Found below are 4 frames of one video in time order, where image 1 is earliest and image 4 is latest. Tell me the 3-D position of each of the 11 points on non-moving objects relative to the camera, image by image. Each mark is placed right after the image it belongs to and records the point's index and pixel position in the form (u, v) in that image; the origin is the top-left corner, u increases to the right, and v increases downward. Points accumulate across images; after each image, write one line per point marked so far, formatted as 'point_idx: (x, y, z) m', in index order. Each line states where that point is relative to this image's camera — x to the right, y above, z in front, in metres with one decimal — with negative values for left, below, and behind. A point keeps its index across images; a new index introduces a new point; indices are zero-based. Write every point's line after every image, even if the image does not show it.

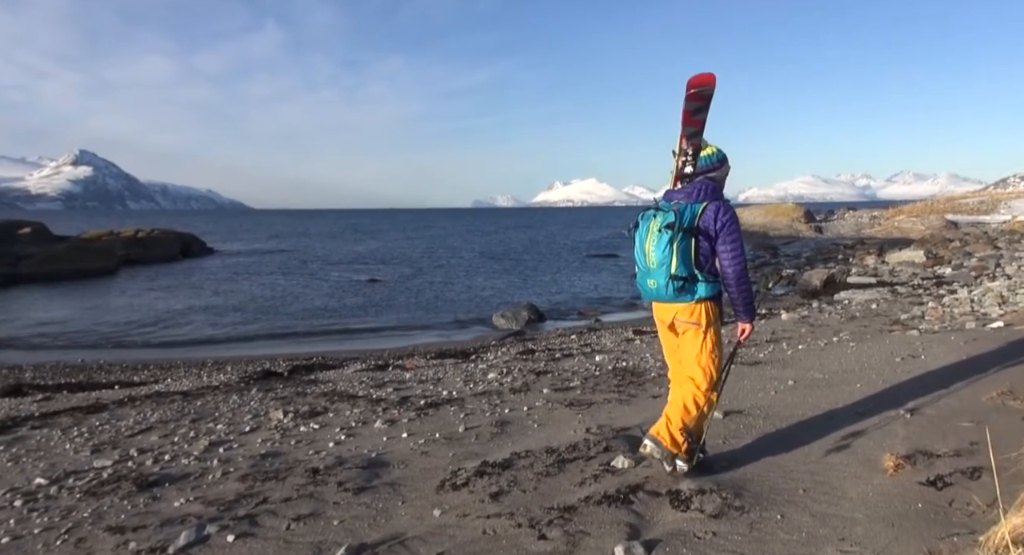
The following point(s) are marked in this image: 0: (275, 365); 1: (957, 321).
0: (-4.2, -1.5, +13.6) m
1: (+7.1, -0.7, +12.6) m
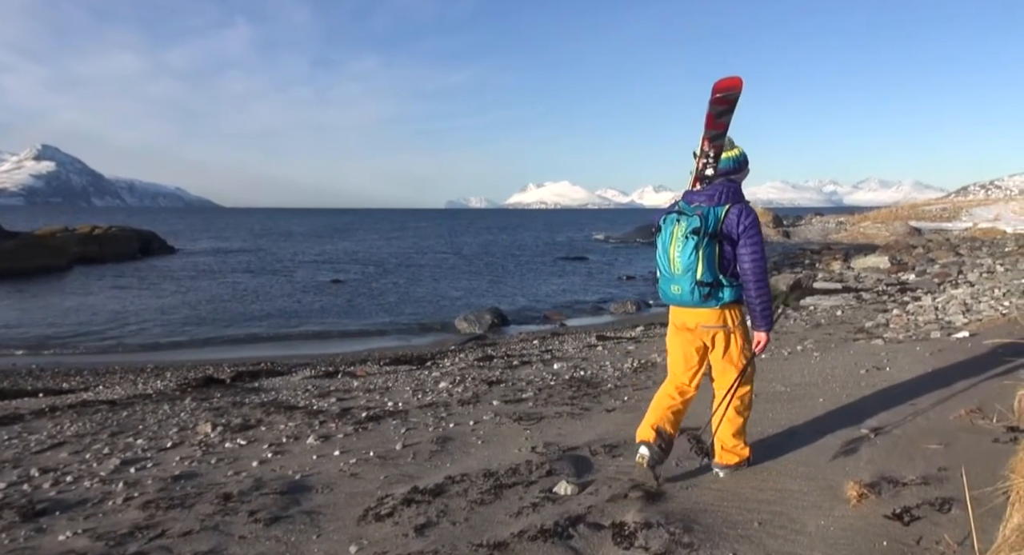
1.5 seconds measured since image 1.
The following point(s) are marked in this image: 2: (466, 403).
0: (-4.9, -1.6, +13.0) m
1: (+6.4, -0.8, +12.3) m
2: (-0.5, -1.4, +8.8) m
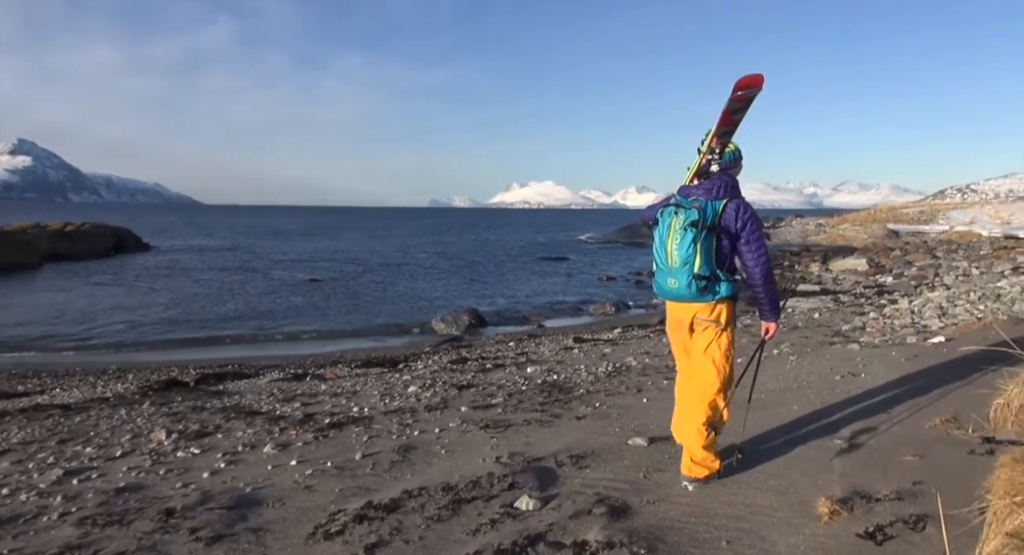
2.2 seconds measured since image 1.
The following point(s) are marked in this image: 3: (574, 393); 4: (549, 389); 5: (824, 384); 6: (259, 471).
0: (-5.3, -1.6, +12.6) m
1: (+6.0, -0.9, +12.2) m
2: (-0.9, -1.4, +8.6) m
3: (+0.7, -1.4, +9.2) m
4: (+0.5, -1.4, +9.6) m
5: (+3.2, -1.1, +8.1) m
6: (-2.0, -1.5, +6.2) m
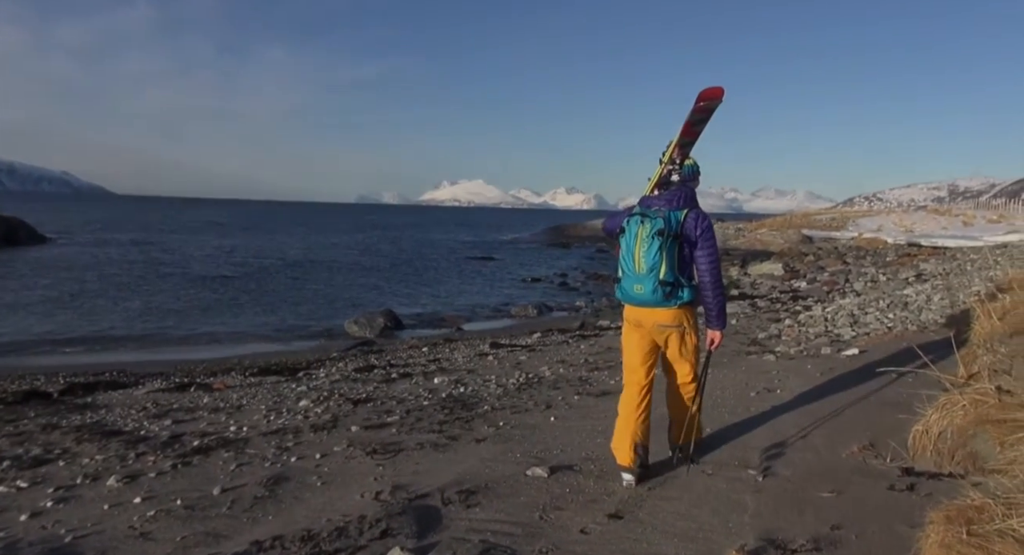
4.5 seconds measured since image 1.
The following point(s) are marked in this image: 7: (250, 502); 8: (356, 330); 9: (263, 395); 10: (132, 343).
0: (-6.7, -1.5, +11.3) m
1: (+4.6, -1.0, +12.0) m
2: (-1.9, -1.5, +7.8) m
3: (-0.4, -1.4, +8.5) m
4: (-0.7, -1.4, +8.9) m
5: (+2.2, -1.2, +7.7) m
6: (-2.8, -1.6, +5.3) m
7: (-1.8, -1.5, +5.4) m
8: (-4.0, -1.4, +19.9) m
9: (-3.4, -1.6, +10.5) m
10: (-8.4, -1.4, +17.3) m
